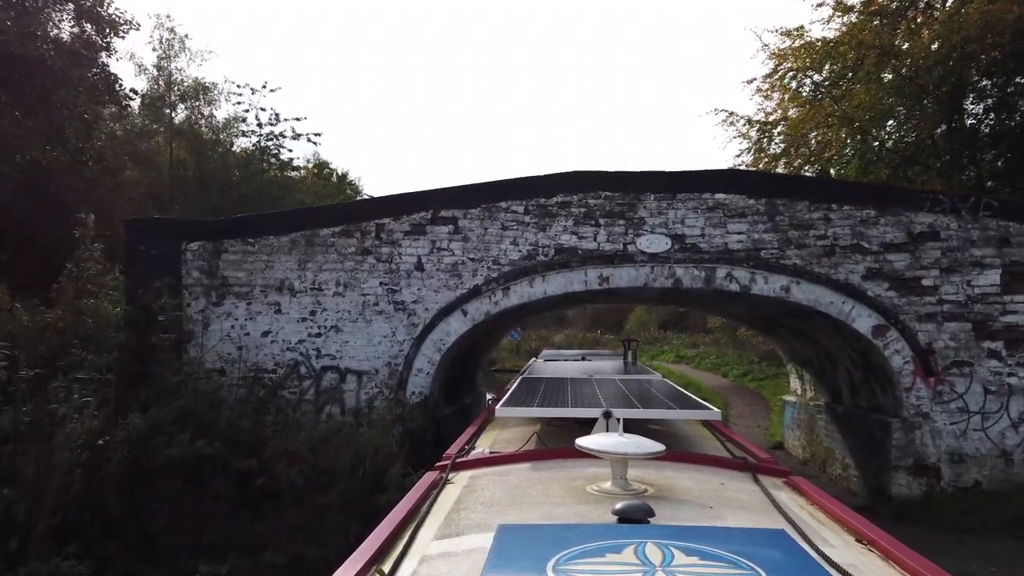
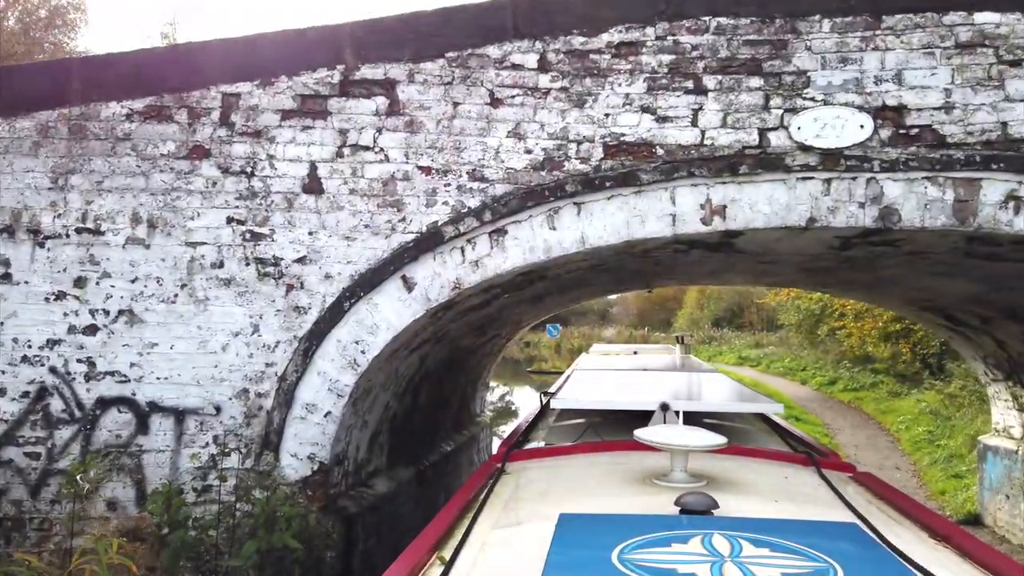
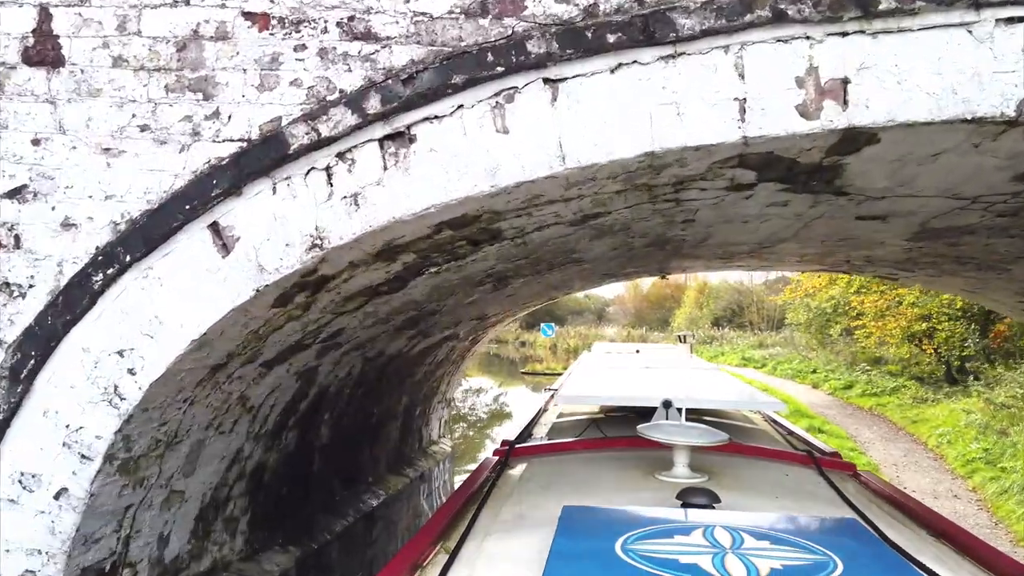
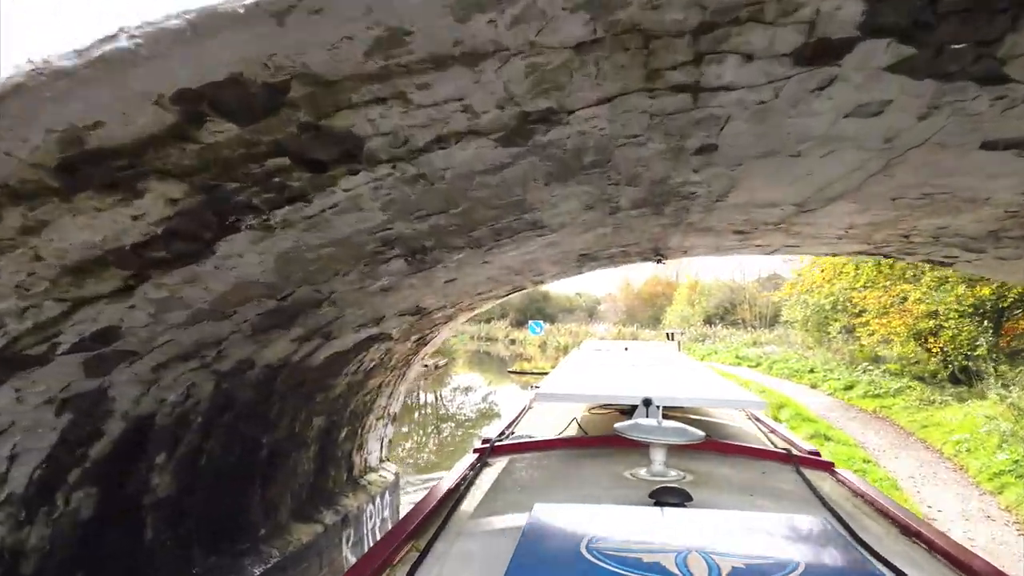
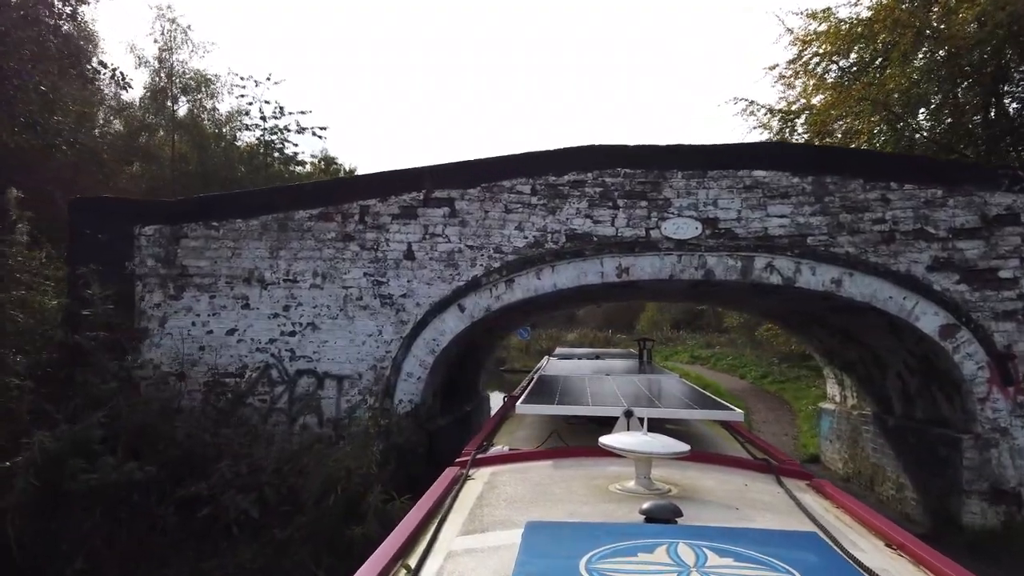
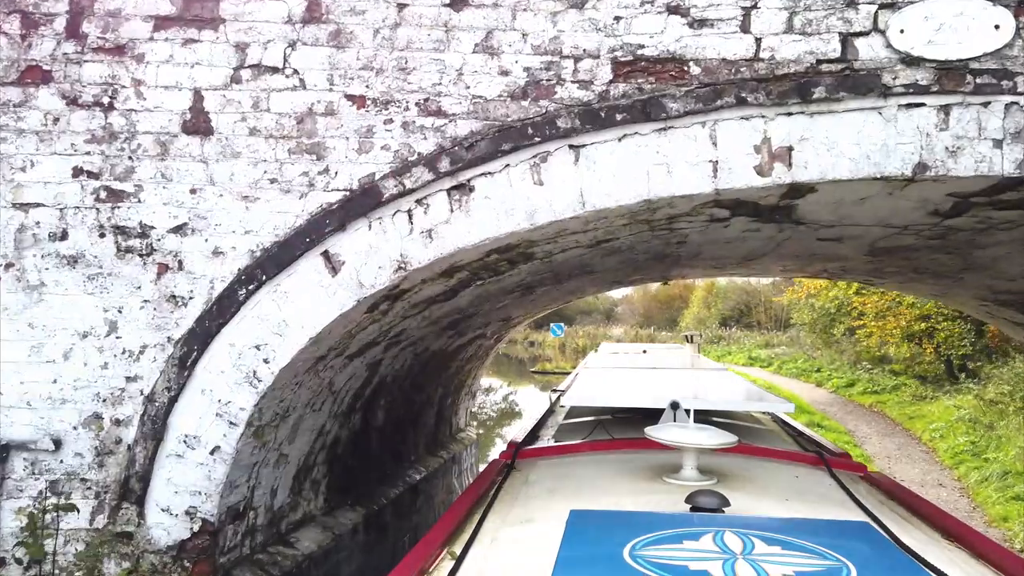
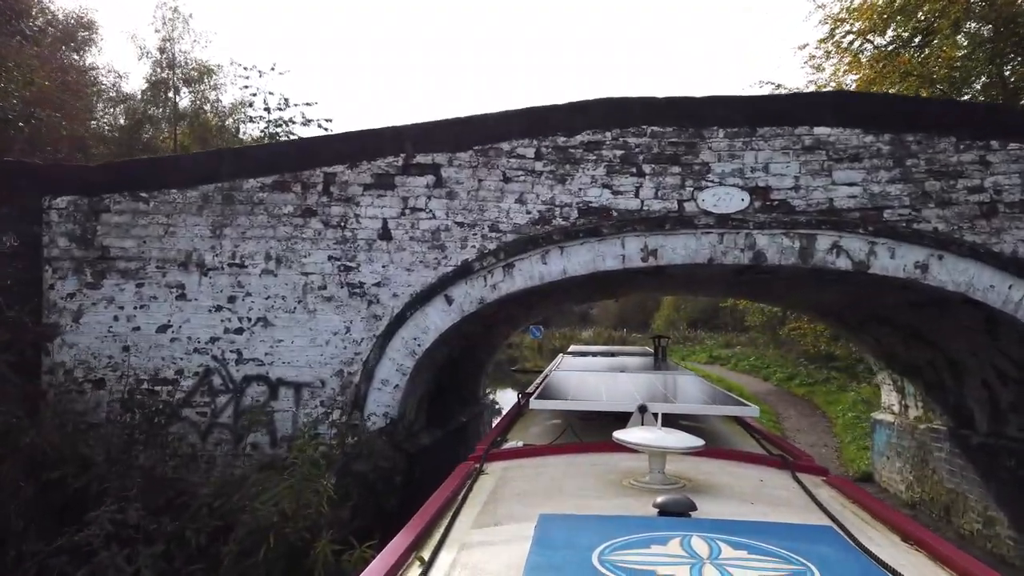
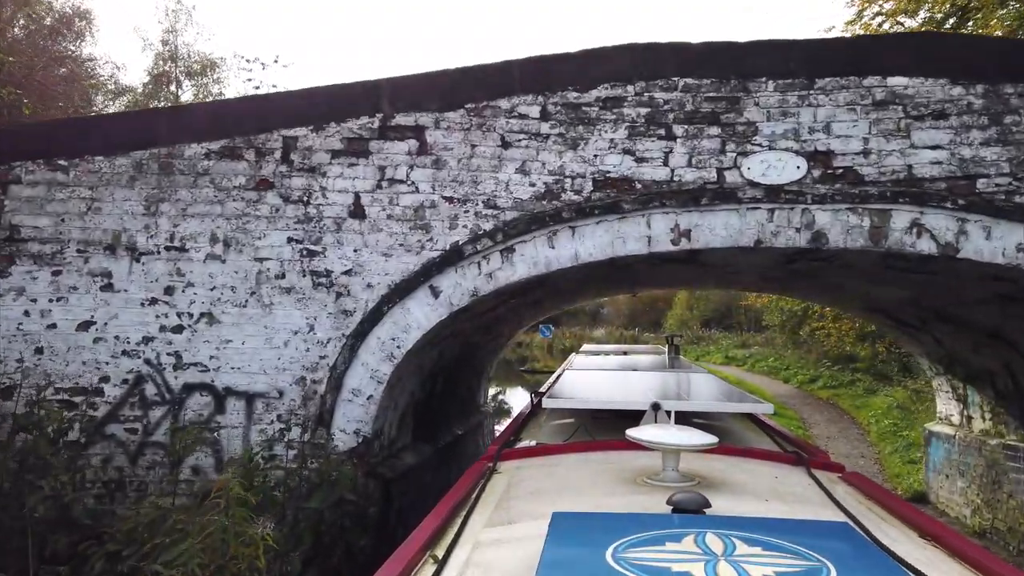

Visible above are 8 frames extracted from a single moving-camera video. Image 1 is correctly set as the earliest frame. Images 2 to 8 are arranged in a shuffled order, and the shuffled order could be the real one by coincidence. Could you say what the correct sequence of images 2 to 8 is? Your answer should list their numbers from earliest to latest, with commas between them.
5, 7, 8, 2, 6, 3, 4
